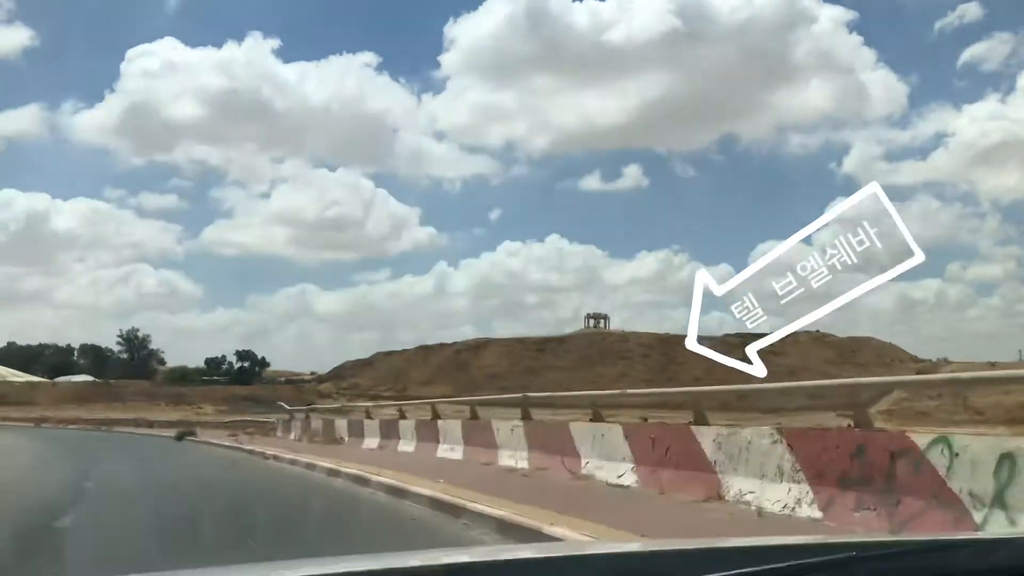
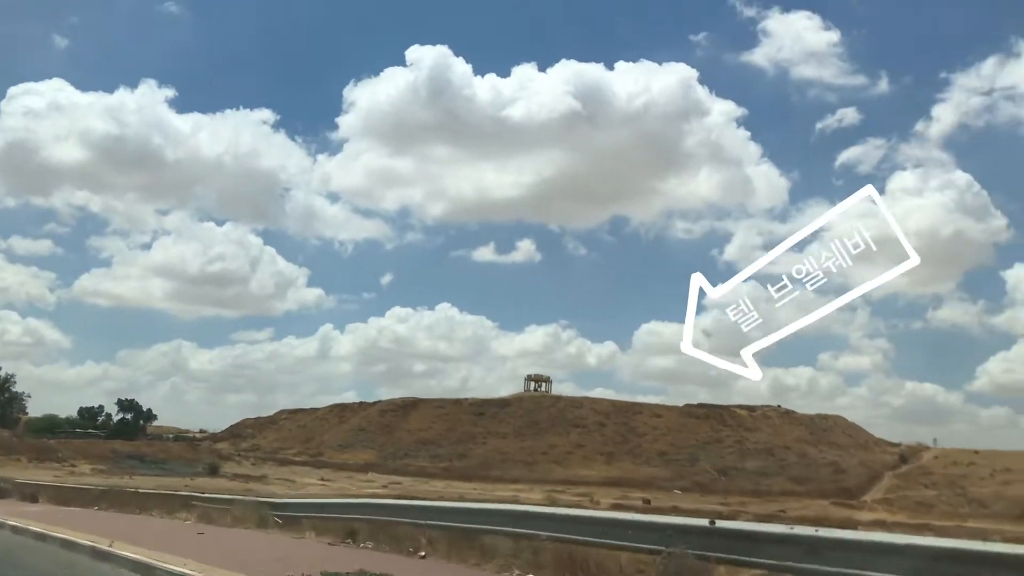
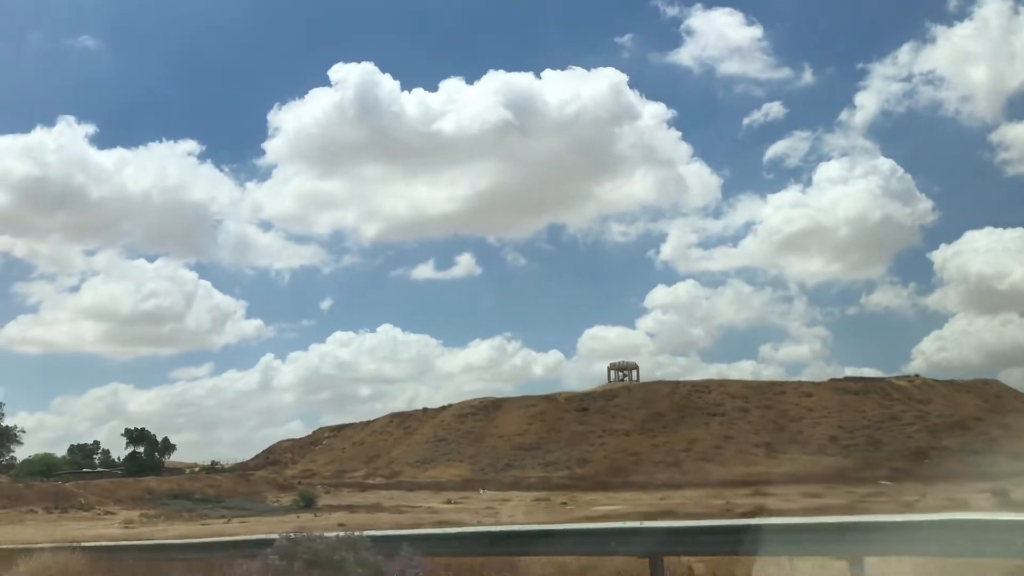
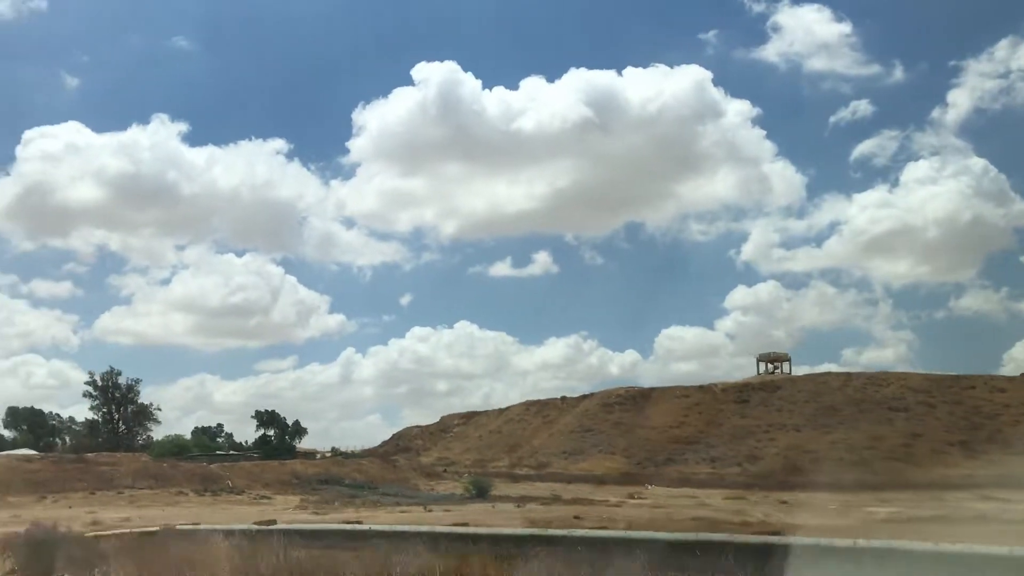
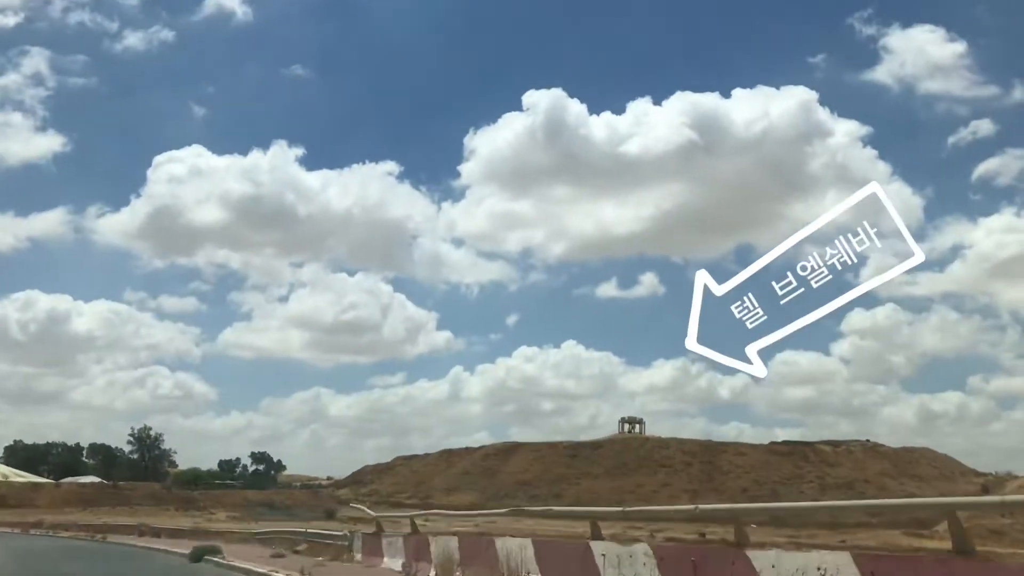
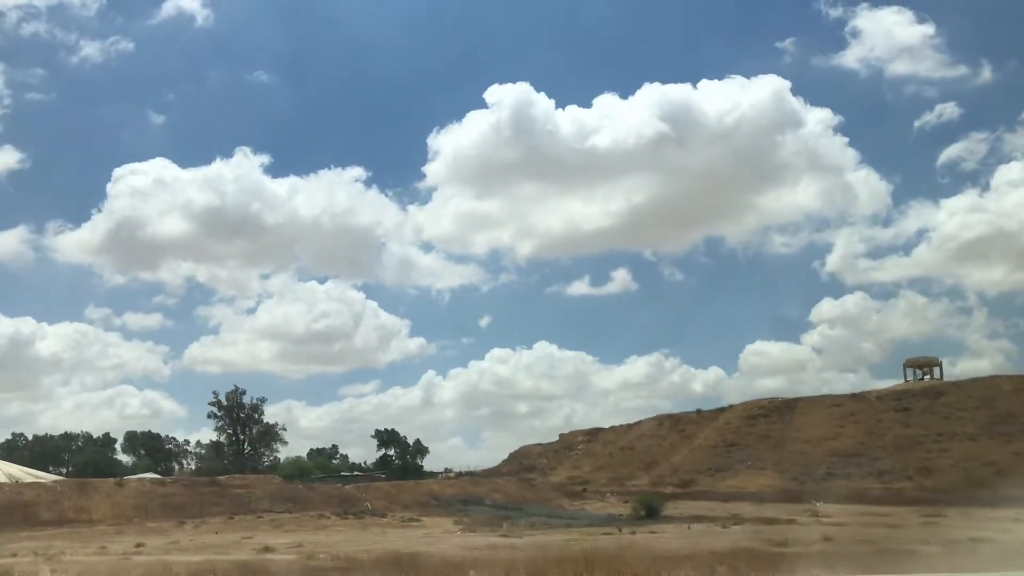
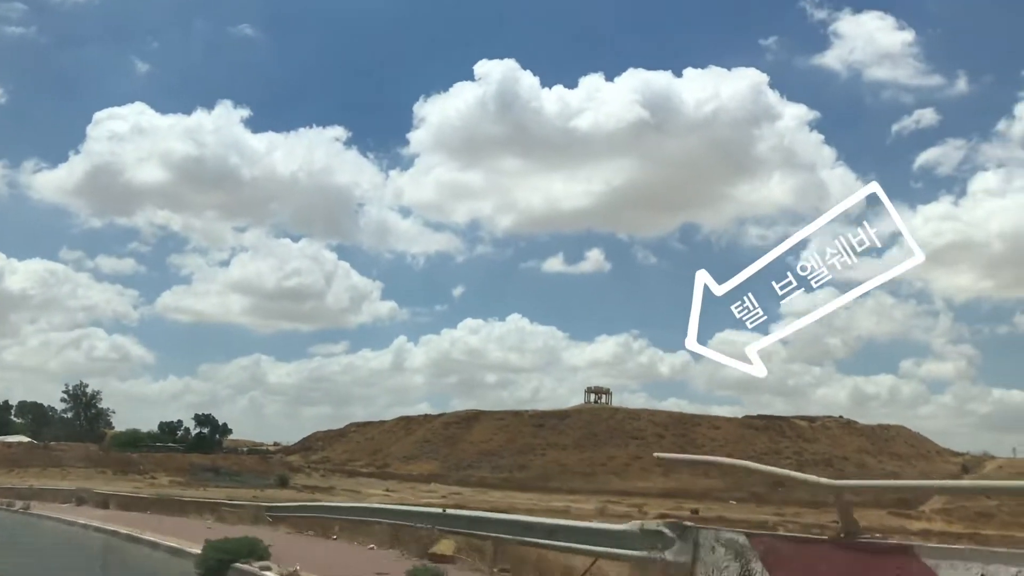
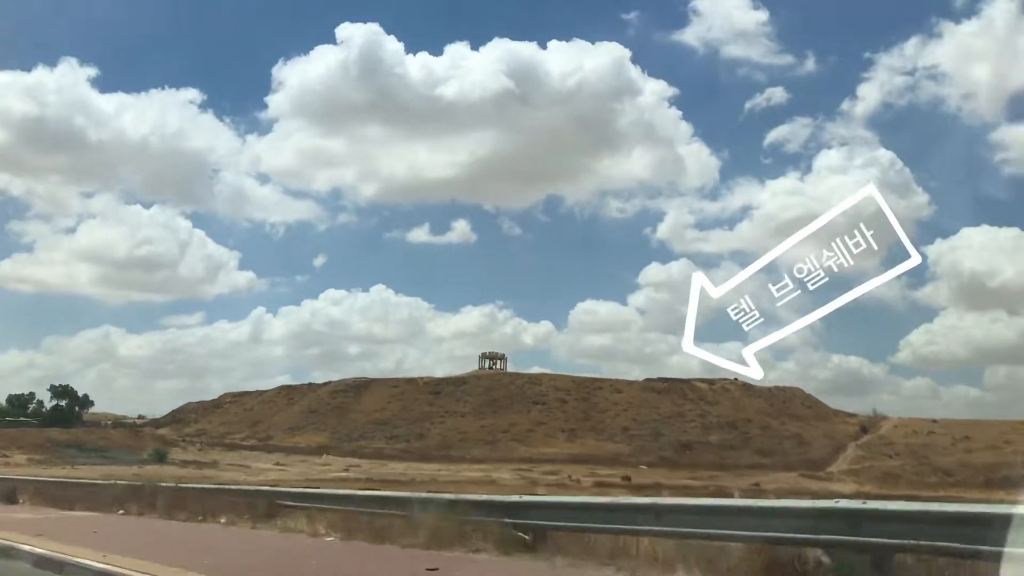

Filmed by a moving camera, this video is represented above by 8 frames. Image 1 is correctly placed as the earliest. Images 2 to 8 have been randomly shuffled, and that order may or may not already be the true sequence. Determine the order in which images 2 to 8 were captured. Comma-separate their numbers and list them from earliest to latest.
5, 7, 2, 8, 3, 4, 6
